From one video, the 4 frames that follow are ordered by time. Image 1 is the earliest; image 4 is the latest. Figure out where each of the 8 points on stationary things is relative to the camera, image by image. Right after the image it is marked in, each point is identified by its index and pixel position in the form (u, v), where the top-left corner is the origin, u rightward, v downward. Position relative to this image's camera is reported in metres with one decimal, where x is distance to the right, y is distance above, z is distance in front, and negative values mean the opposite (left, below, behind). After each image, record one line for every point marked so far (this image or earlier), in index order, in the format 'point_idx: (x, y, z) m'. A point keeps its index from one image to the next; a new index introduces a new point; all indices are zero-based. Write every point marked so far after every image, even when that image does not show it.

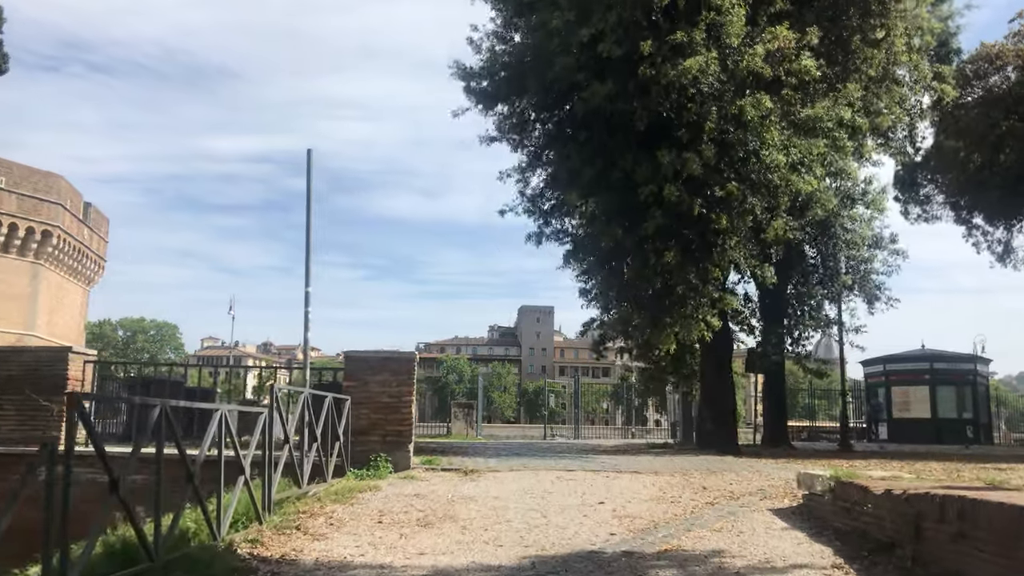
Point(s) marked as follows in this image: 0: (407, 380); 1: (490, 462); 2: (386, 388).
0: (-1.3, -1.1, +11.4) m
1: (-0.3, -2.3, +12.4) m
2: (-1.5, -1.2, +11.4) m
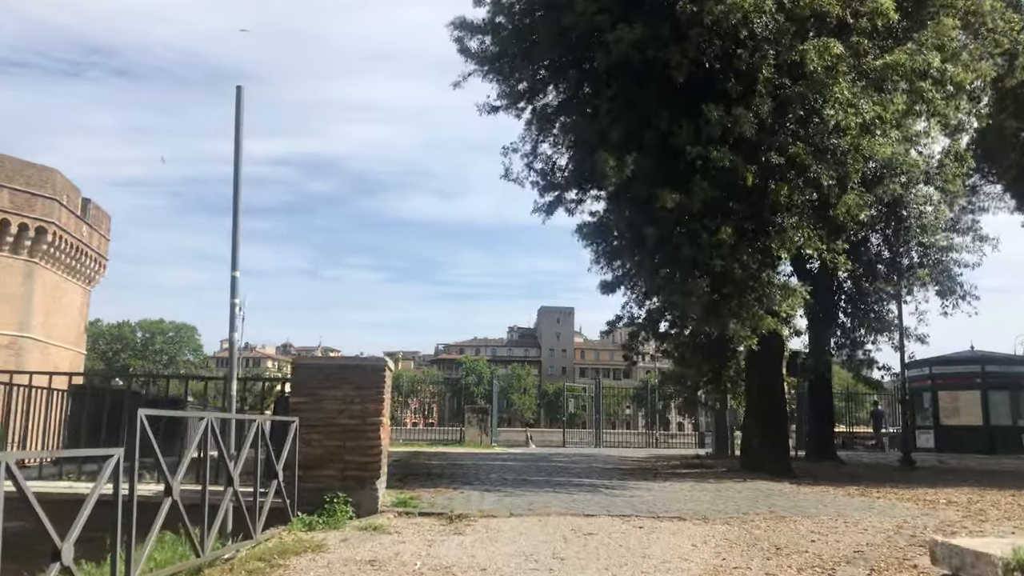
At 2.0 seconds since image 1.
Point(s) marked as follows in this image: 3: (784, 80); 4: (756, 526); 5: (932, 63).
0: (-1.3, -1.0, +8.6) m
1: (-0.3, -2.2, +9.7) m
2: (-1.5, -1.1, +8.6) m
3: (+3.7, +2.8, +12.8) m
4: (+2.1, -2.1, +8.1) m
5: (+6.0, +3.2, +13.4) m
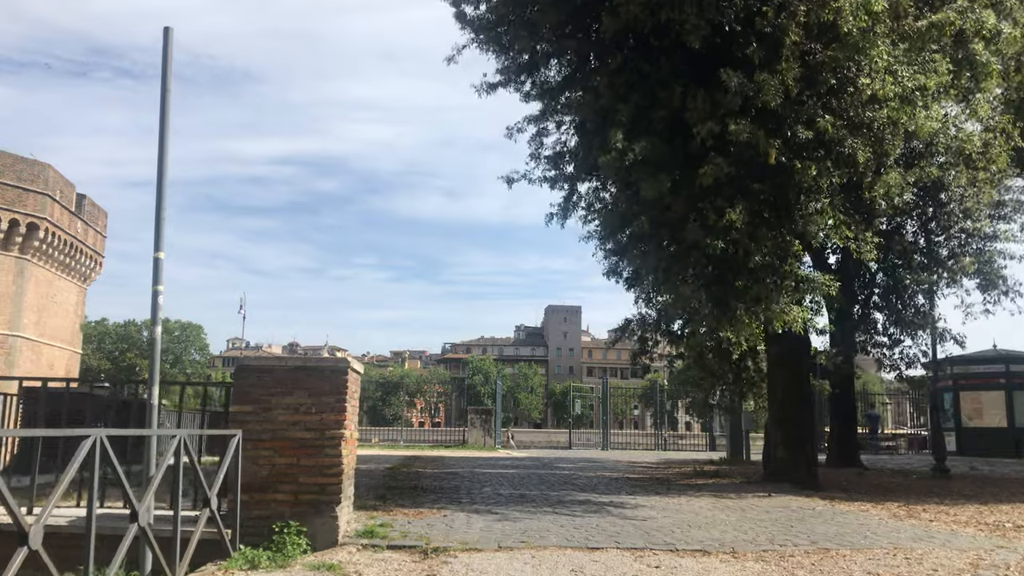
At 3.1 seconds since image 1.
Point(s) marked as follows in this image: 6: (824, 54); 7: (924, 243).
0: (-1.4, -0.9, +7.1) m
1: (-0.3, -2.1, +8.2) m
2: (-1.6, -1.0, +7.2) m
3: (+3.7, +3.0, +11.3) m
4: (+2.0, -1.9, +6.6) m
5: (+6.0, +3.4, +11.9) m
6: (+3.8, +2.8, +11.2) m
7: (+6.4, +0.7, +14.6) m
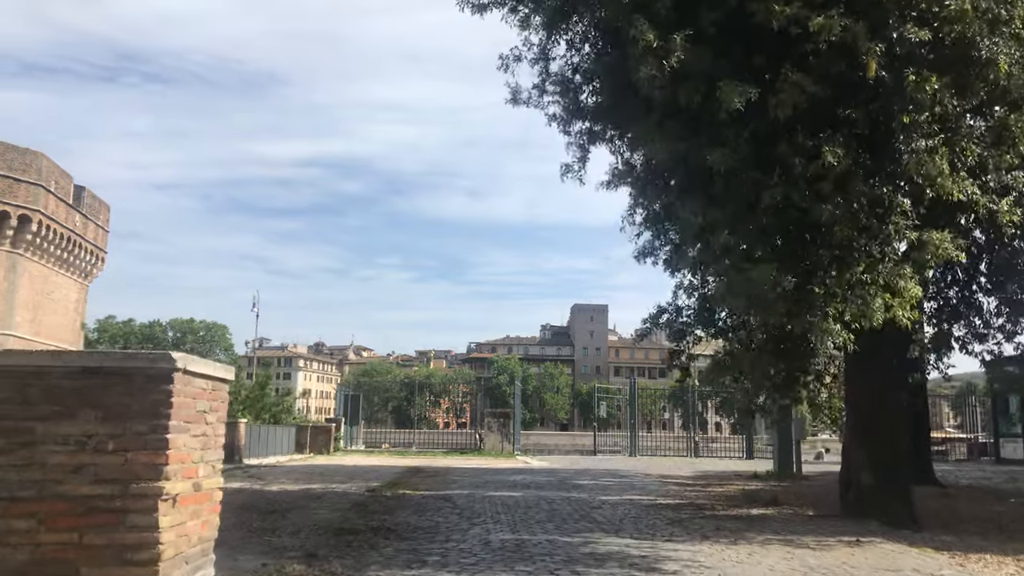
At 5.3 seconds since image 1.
0: (-1.6, -0.6, +4.0) m
1: (-0.5, -1.8, +5.0) m
2: (-1.8, -0.7, +4.0) m
3: (+3.6, +3.2, +8.0) m
4: (+1.8, -1.7, +3.3) m
5: (+5.9, +3.6, +8.5) m
6: (+3.7, +3.1, +7.9) m
7: (+6.4, +1.0, +11.2) m
